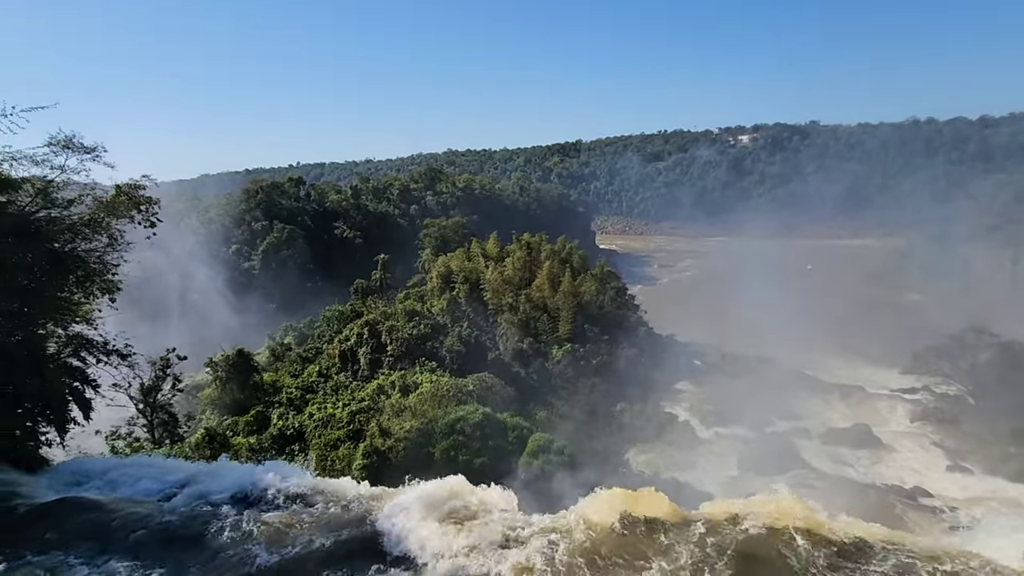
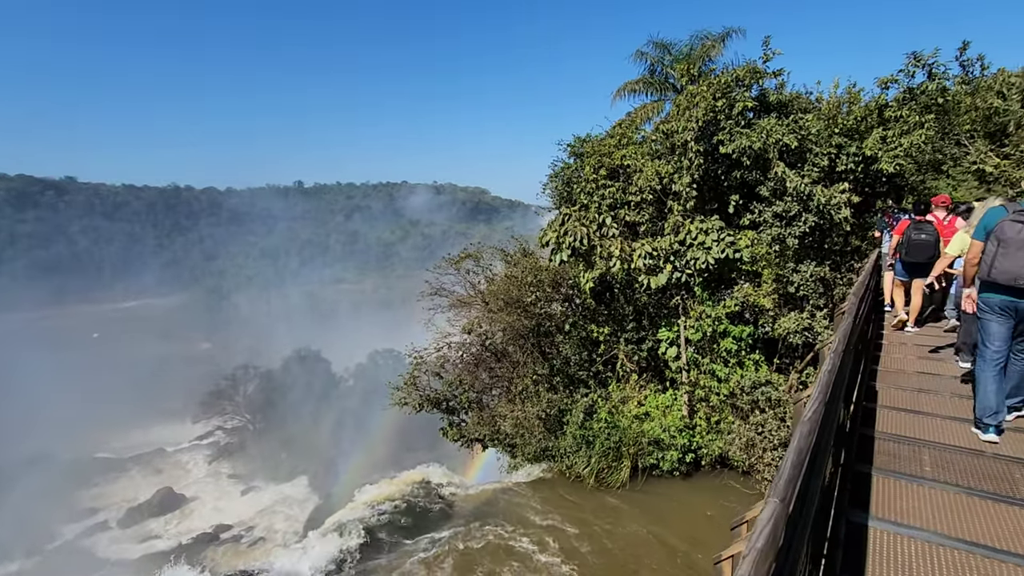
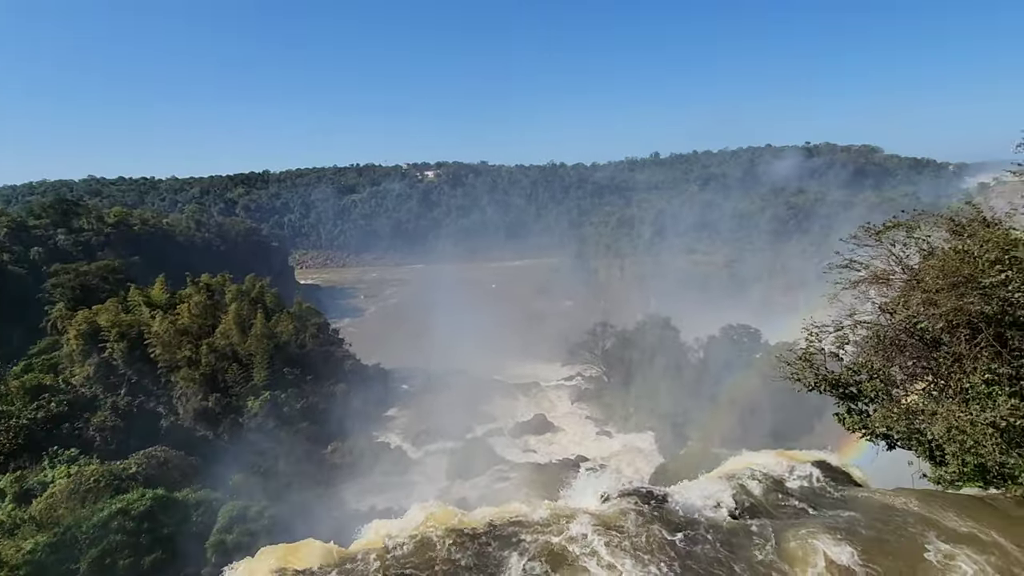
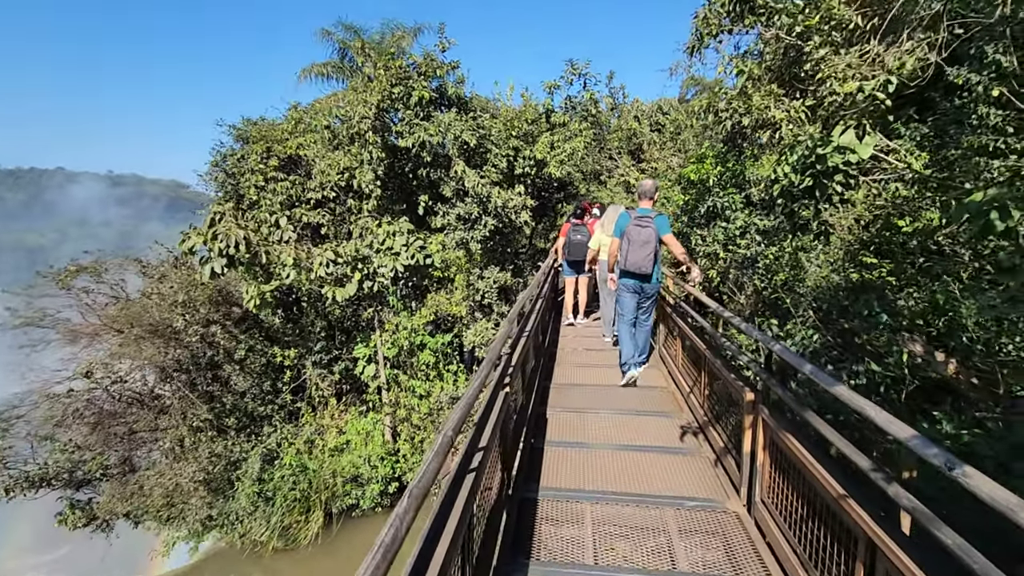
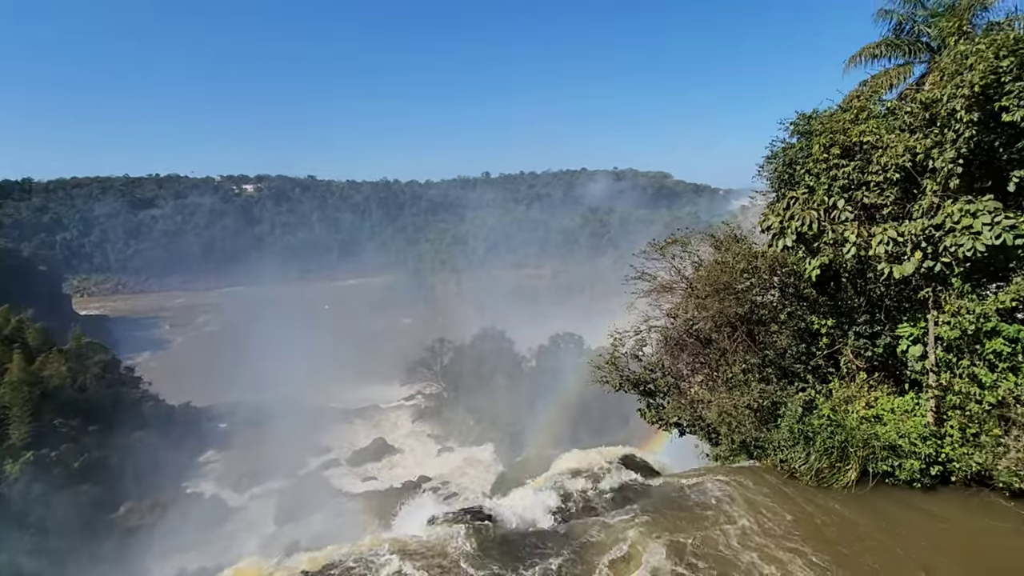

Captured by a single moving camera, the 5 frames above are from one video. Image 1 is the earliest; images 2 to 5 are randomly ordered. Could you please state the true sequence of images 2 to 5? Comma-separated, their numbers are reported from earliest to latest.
3, 5, 2, 4
